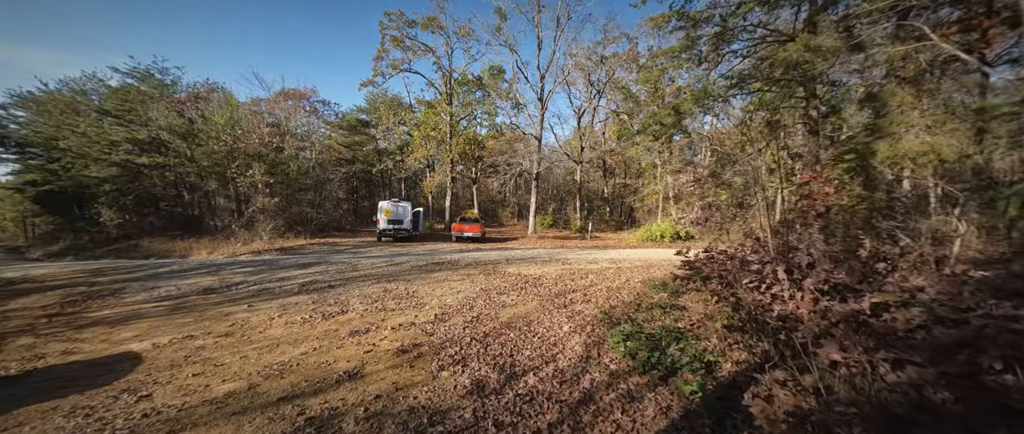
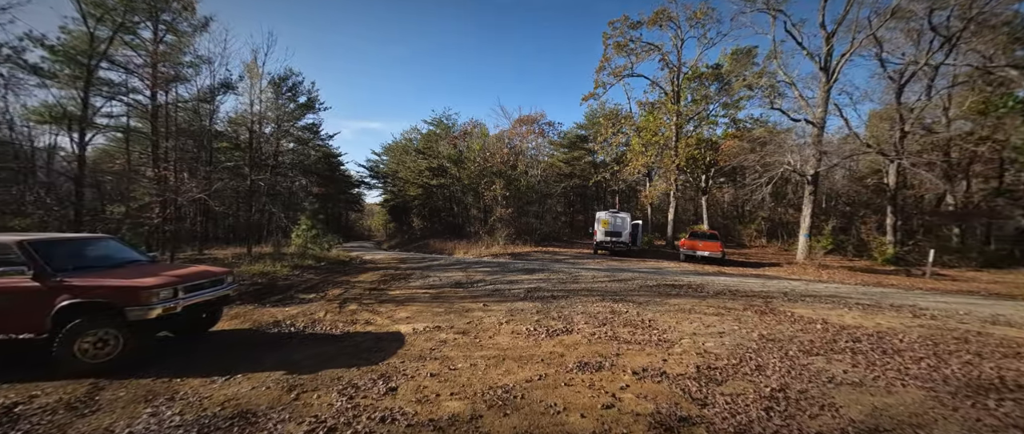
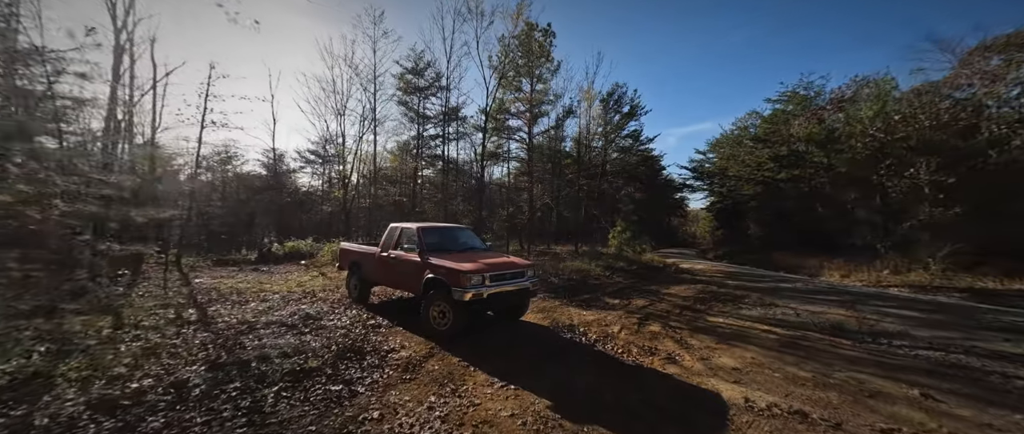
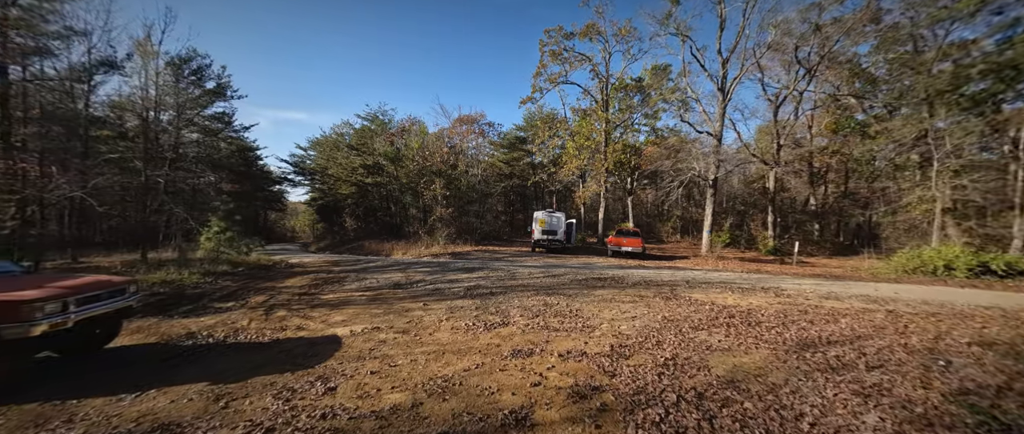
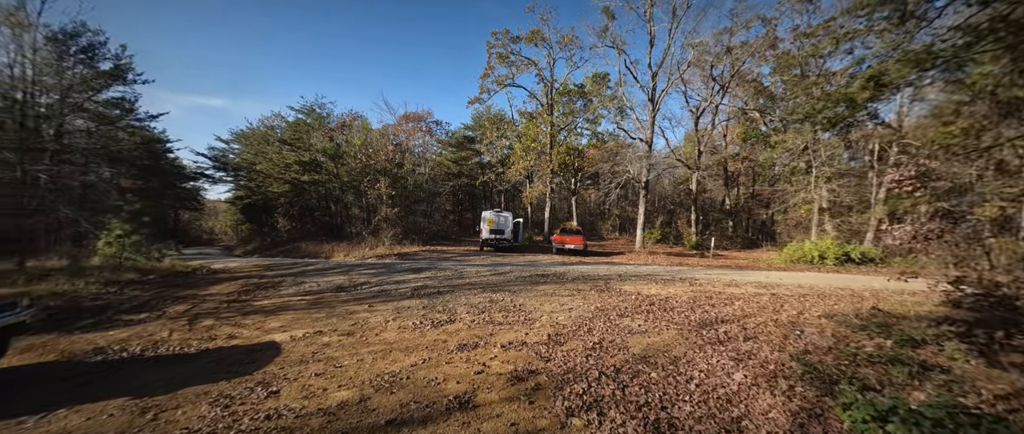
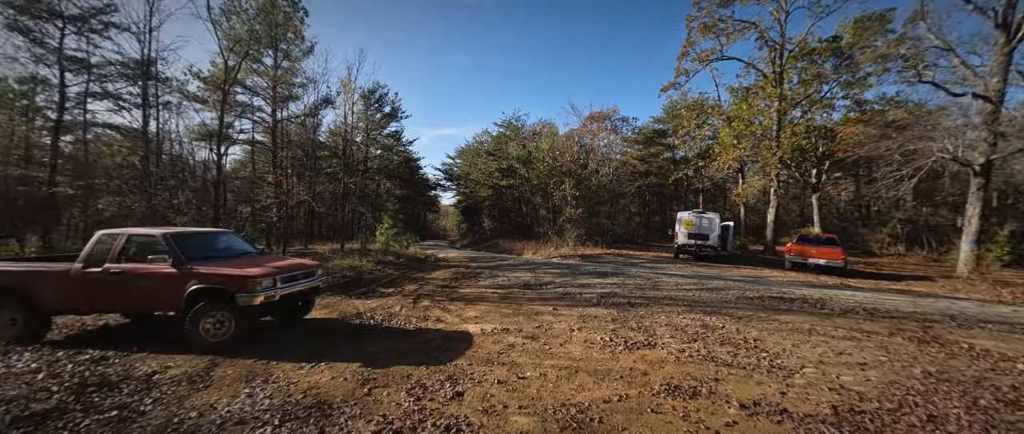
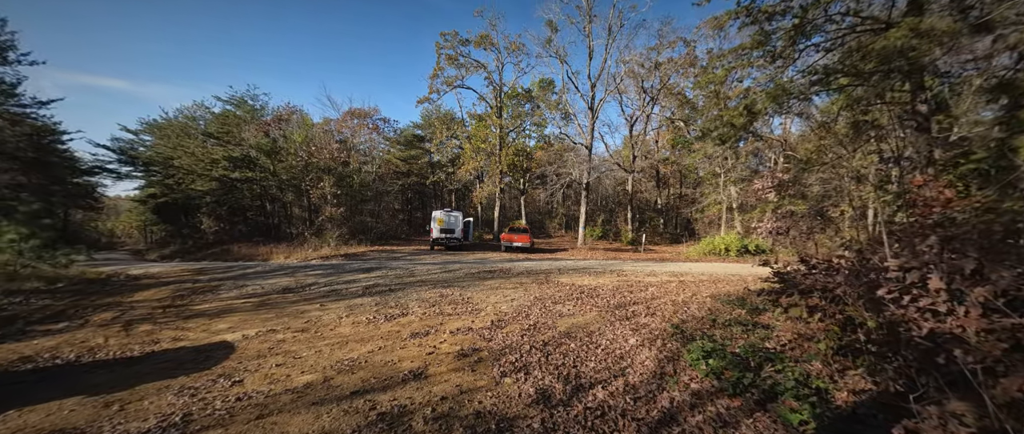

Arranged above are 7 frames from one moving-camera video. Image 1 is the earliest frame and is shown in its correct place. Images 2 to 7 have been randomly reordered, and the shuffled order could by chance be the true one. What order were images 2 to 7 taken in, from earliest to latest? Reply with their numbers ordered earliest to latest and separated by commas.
7, 5, 4, 2, 6, 3
